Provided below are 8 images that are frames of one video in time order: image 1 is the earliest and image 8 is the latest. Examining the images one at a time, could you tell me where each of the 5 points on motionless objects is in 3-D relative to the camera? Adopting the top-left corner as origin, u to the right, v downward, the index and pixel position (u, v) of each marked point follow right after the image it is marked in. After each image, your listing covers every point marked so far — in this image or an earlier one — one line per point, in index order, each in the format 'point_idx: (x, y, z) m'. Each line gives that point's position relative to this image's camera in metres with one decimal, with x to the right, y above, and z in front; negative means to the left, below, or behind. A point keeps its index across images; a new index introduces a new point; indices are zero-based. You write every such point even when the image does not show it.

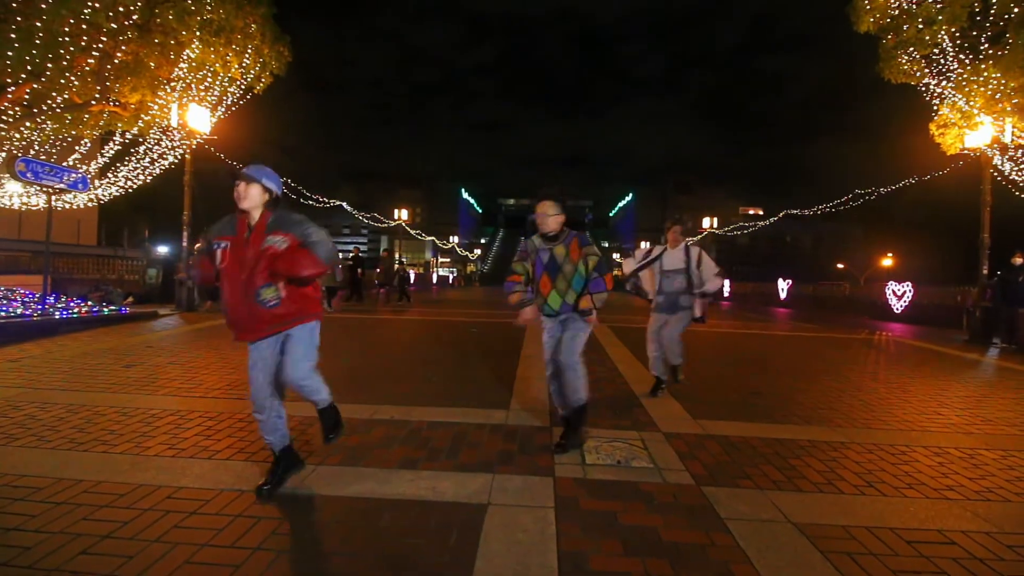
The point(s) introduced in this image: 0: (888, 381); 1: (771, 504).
0: (+6.3, -1.6, +8.3) m
1: (+1.9, -1.6, +3.8) m
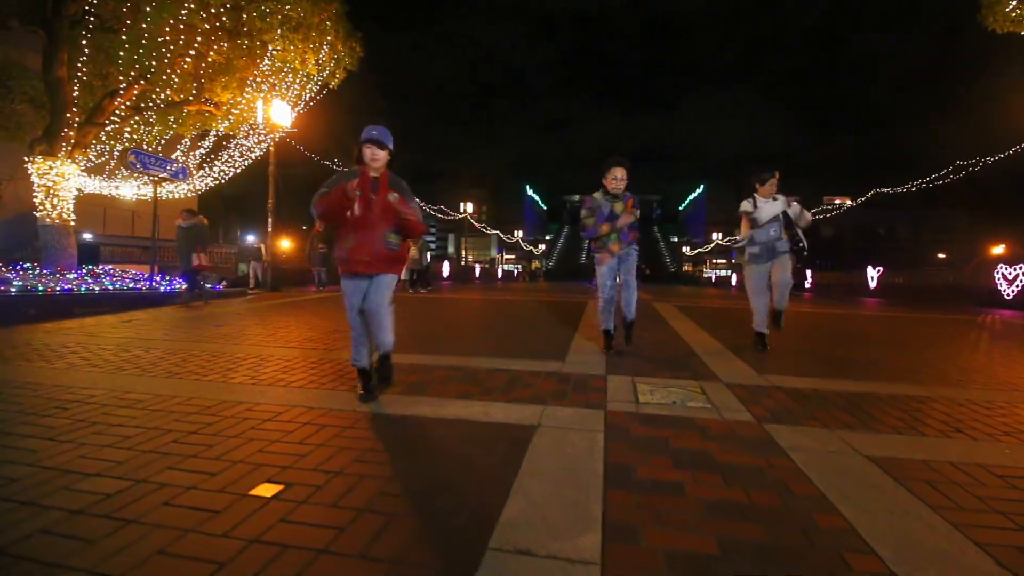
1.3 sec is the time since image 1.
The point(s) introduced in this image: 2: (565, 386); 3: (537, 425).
0: (+7.2, -1.0, +7.5) m
1: (+2.3, -1.1, +3.5) m
2: (+0.5, -0.9, +4.8) m
3: (+0.2, -1.0, +3.7) m
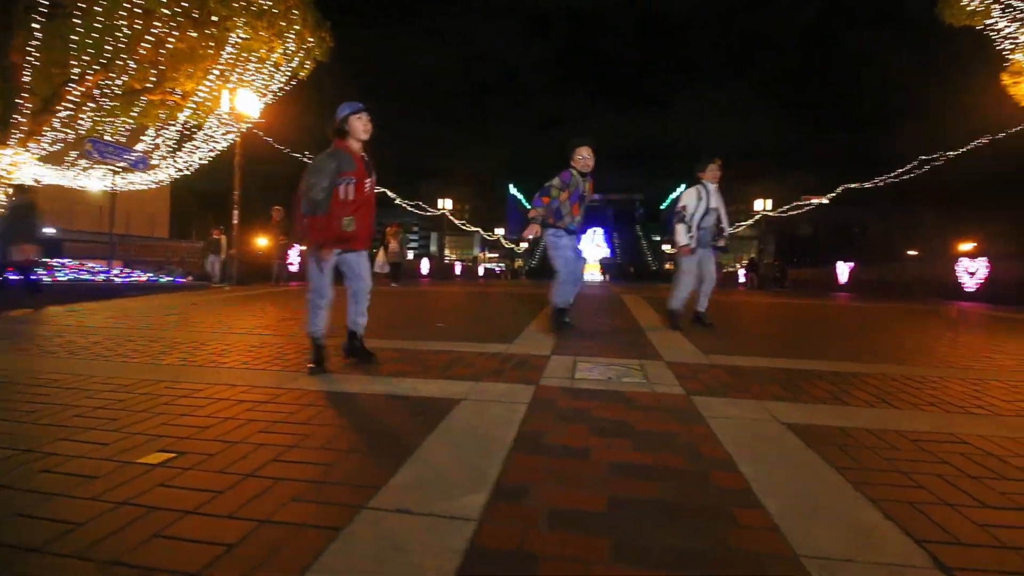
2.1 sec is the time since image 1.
0: (+6.6, -0.8, +7.6) m
1: (+1.8, -0.9, +3.5) m
2: (-0.1, -0.7, +4.7) m
3: (-0.4, -0.8, +3.6) m
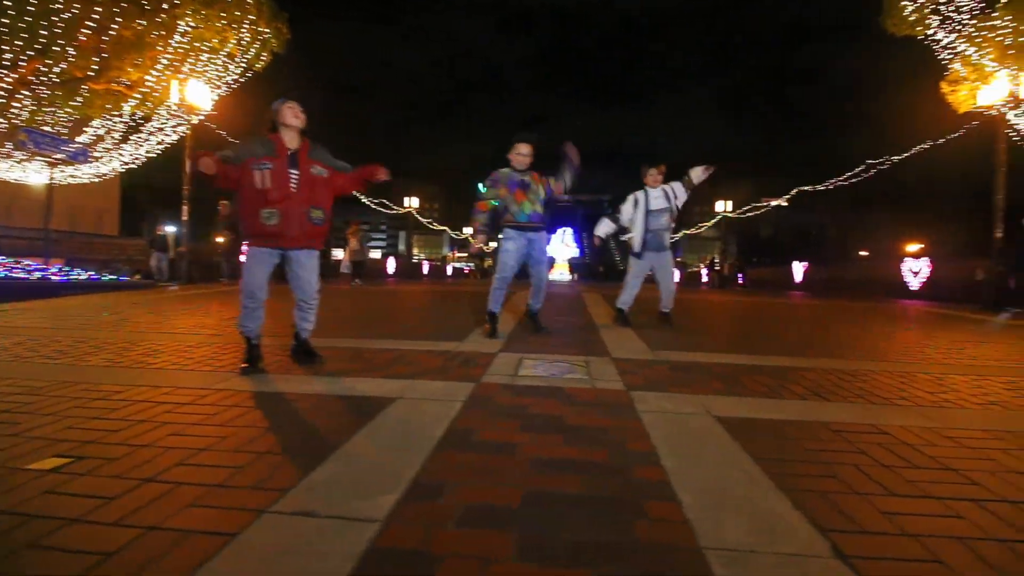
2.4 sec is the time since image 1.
0: (+5.9, -0.7, +8.0) m
1: (+1.3, -0.8, +3.6) m
2: (-0.6, -0.7, +4.6) m
3: (-0.8, -0.8, +3.5) m
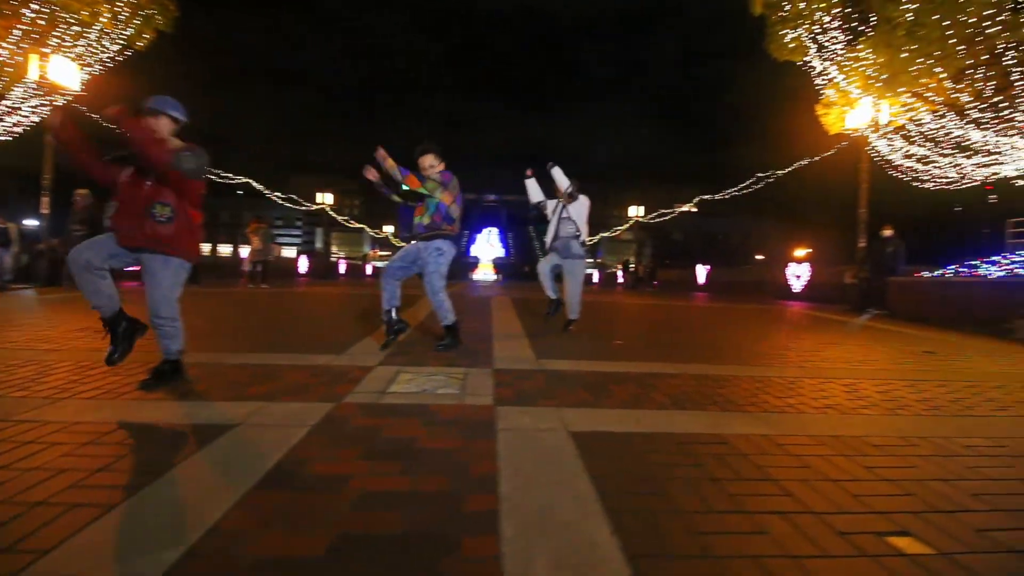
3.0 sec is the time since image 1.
0: (+4.2, -0.8, +8.6) m
1: (+0.3, -0.9, +3.6) m
2: (-1.7, -0.8, +4.4) m
3: (-1.8, -0.9, +3.2) m
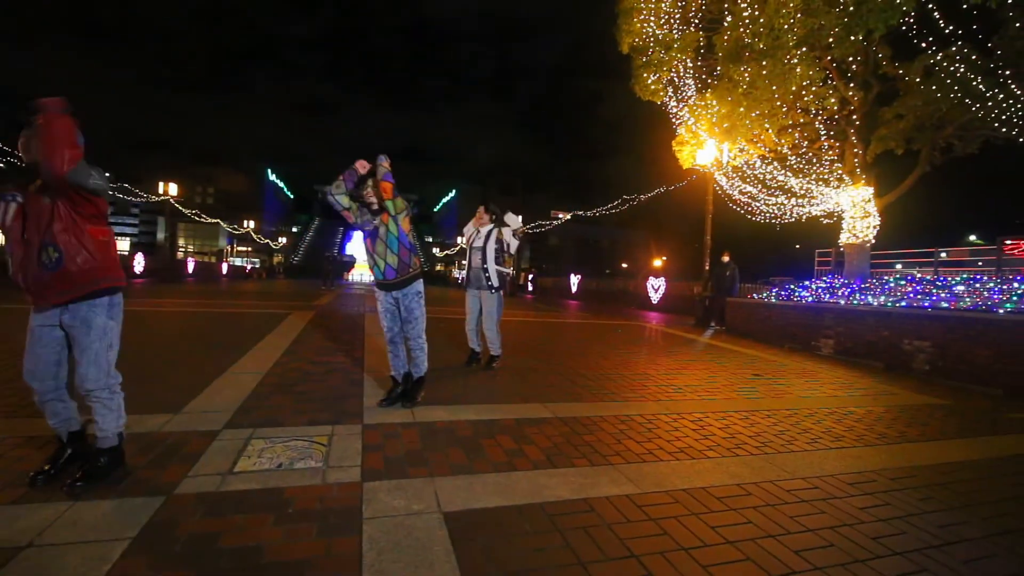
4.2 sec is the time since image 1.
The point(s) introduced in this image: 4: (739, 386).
0: (+2.0, -1.3, +9.2) m
1: (-0.5, -1.4, +3.4) m
2: (-2.7, -1.2, +3.7) m
3: (-2.5, -1.3, +2.6) m
4: (+3.4, -1.5, +7.4) m
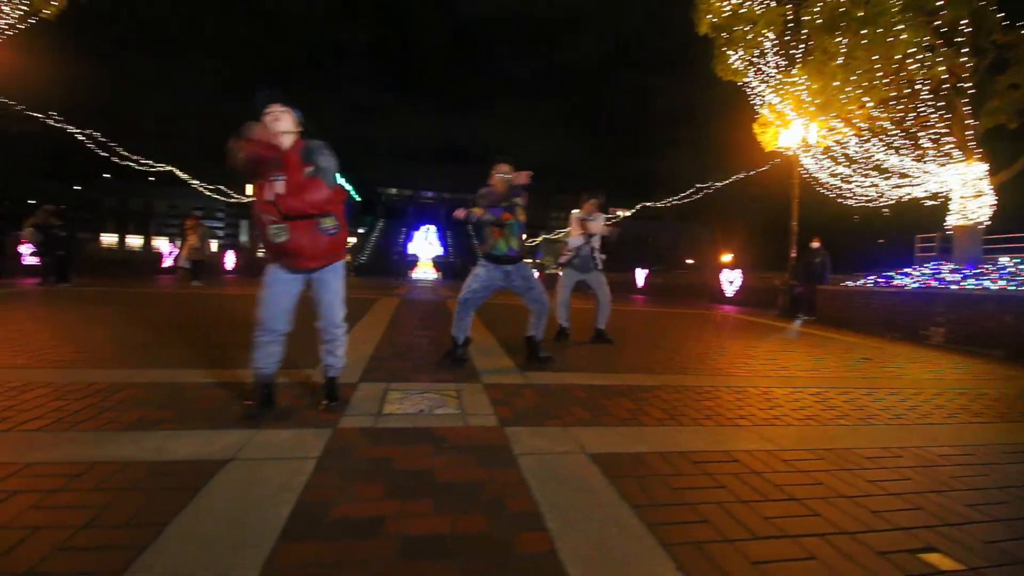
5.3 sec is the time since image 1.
0: (+3.6, -1.0, +9.0) m
1: (+0.4, -1.1, +3.5) m
2: (-1.7, -0.9, +4.0) m
3: (-1.6, -1.0, +2.9) m
4: (+4.8, -1.1, +7.1) m
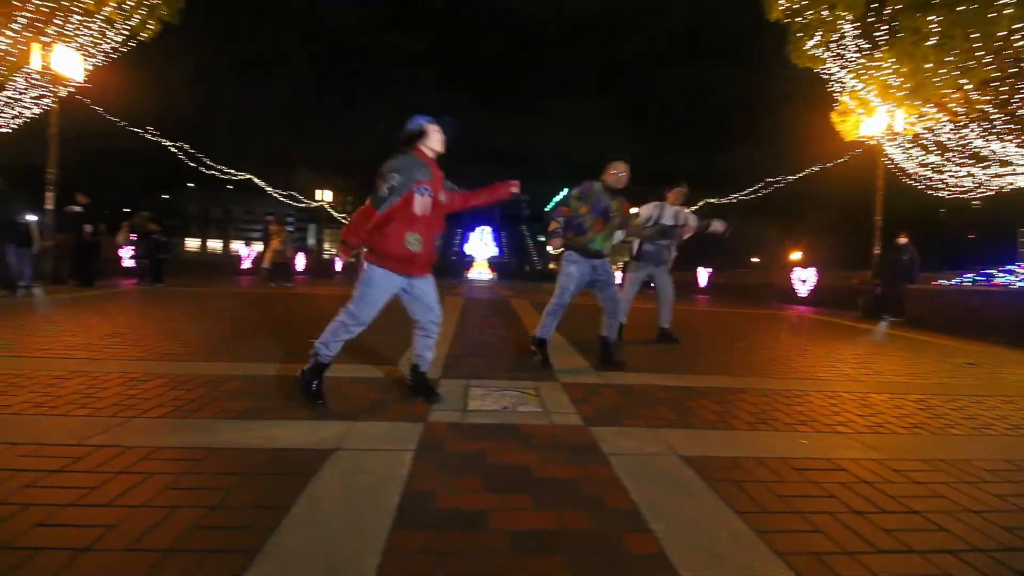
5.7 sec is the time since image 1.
0: (+4.8, -1.0, +8.5) m
1: (+1.0, -1.0, +3.4) m
2: (-1.0, -0.9, +4.2) m
3: (-1.1, -1.0, +3.0) m
4: (+5.7, -1.1, +6.5) m
